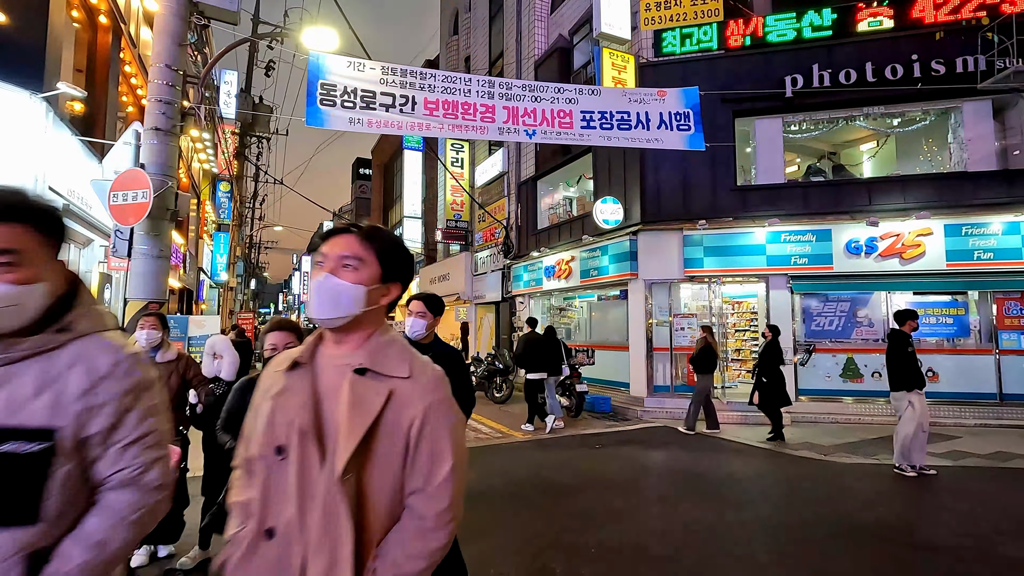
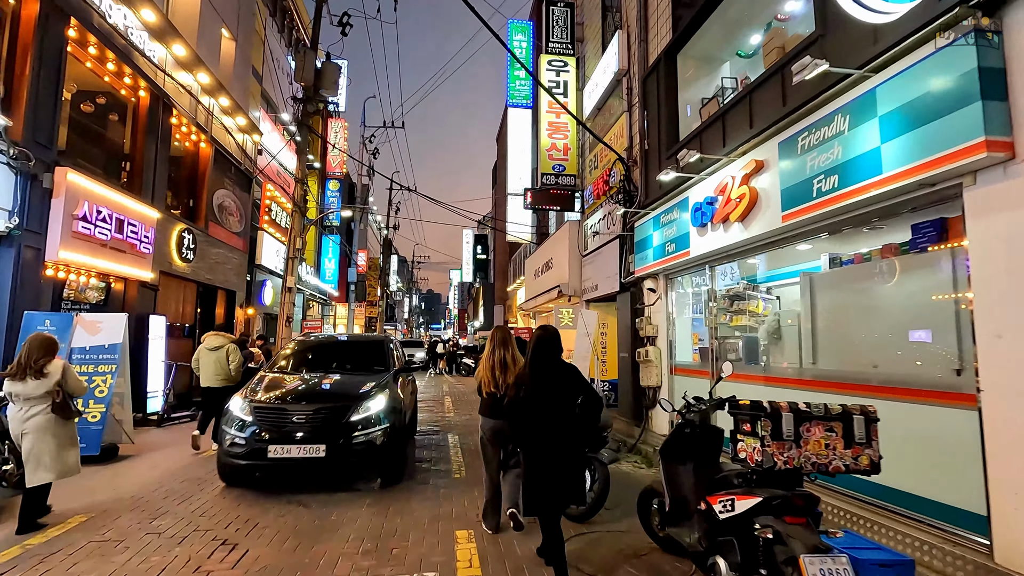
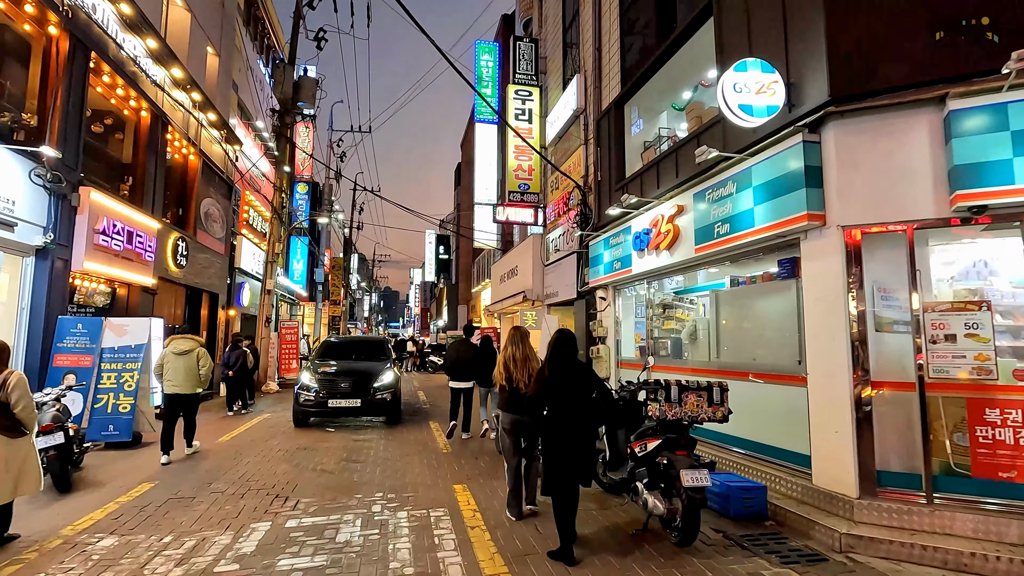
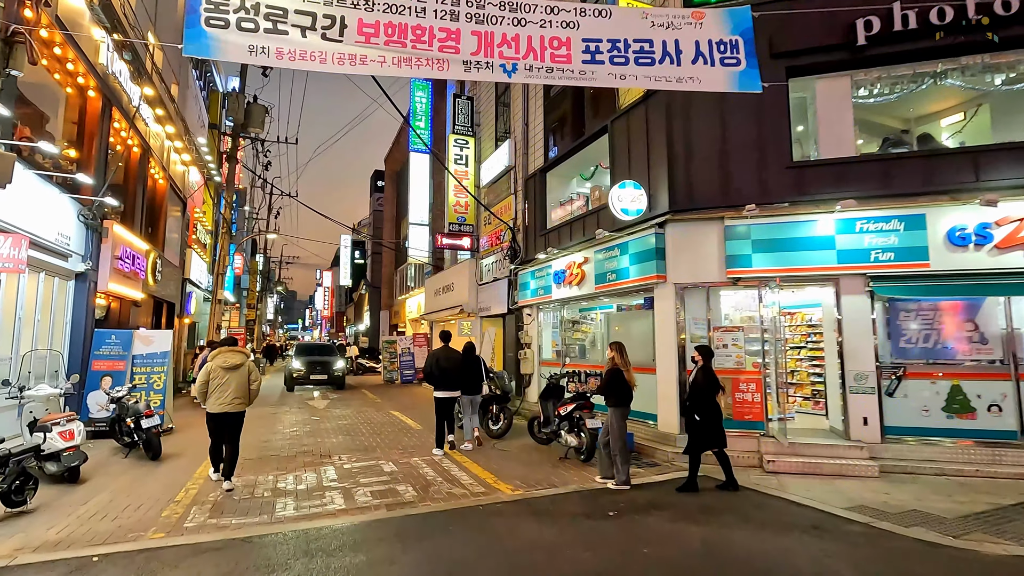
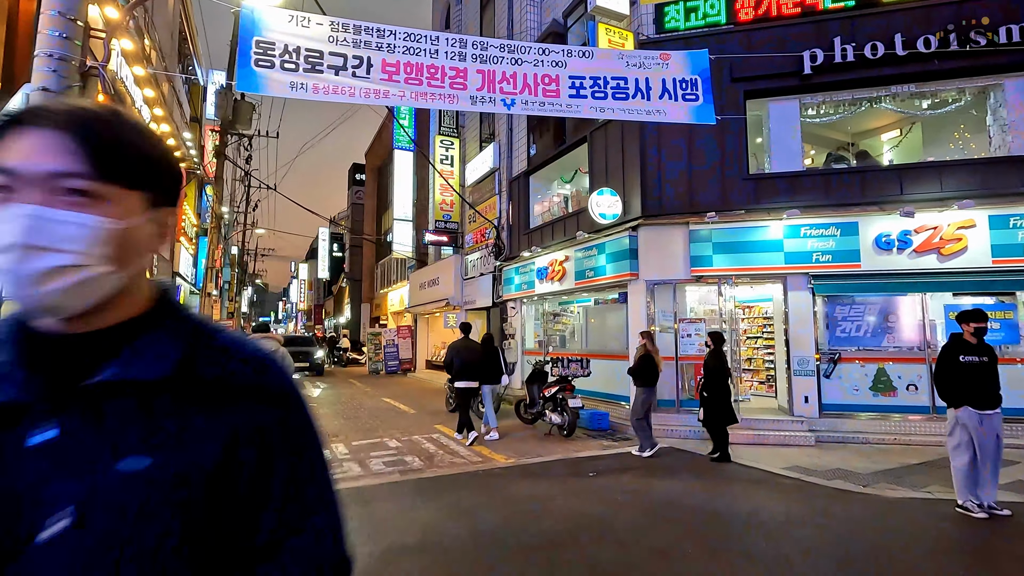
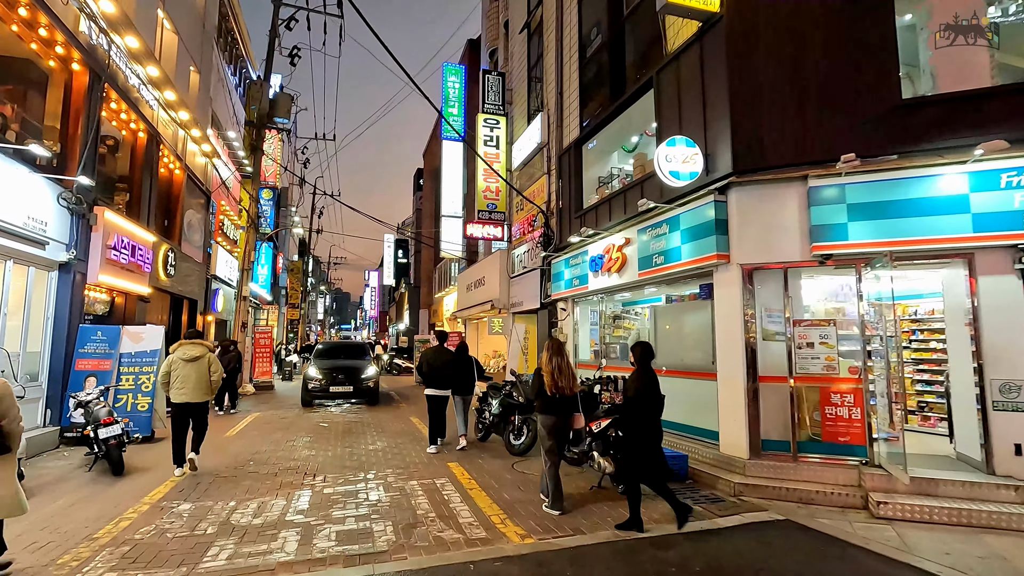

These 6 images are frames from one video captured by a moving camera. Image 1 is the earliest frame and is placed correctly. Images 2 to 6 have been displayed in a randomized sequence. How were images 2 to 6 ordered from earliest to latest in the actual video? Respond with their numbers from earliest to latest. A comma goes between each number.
5, 4, 6, 3, 2
